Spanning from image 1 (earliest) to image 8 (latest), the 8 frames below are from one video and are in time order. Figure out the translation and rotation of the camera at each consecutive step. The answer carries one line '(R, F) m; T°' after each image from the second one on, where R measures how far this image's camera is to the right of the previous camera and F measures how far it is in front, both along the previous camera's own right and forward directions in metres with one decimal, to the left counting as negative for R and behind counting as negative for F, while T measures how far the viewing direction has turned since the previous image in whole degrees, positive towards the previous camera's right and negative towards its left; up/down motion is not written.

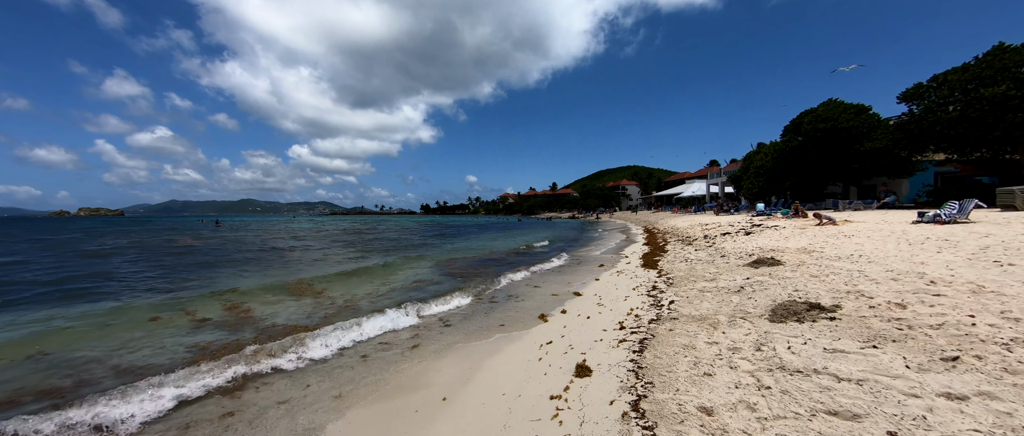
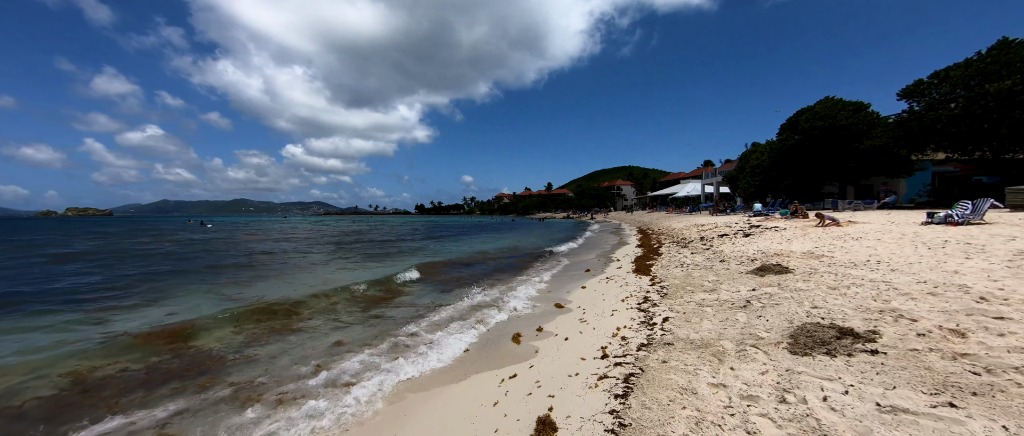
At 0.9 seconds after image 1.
(+0.5, +1.1) m; +1°
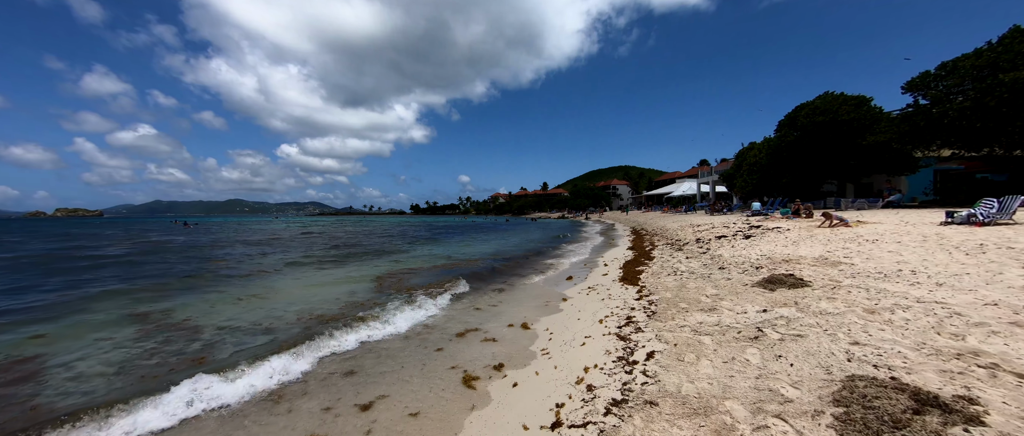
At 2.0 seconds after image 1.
(+0.8, +1.5) m; +1°
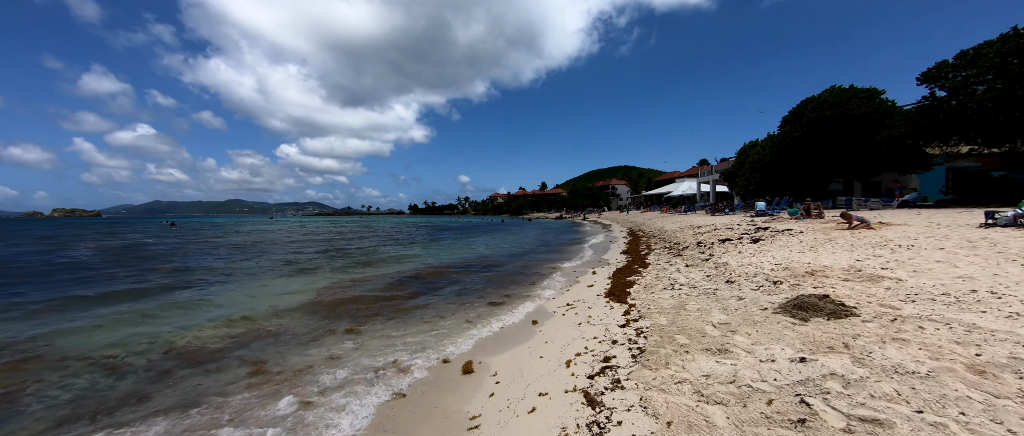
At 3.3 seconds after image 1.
(+0.9, +1.7) m; 0°
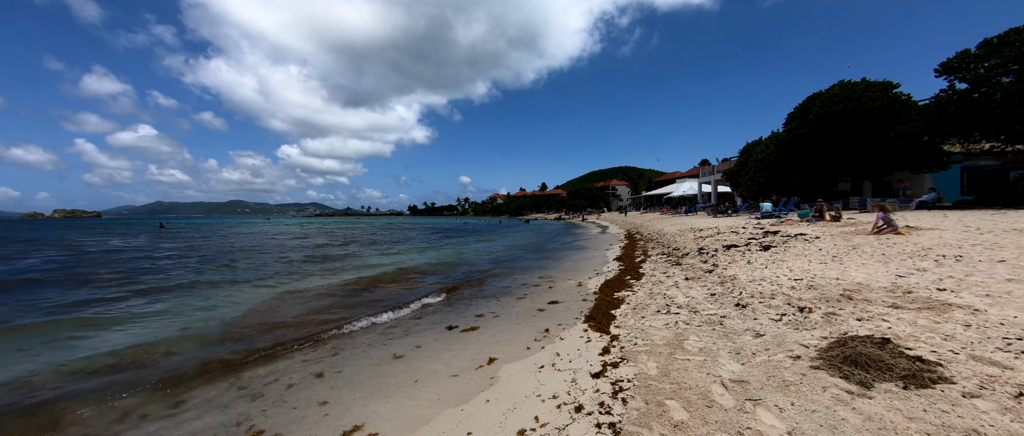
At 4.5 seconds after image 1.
(+0.8, +1.6) m; 0°
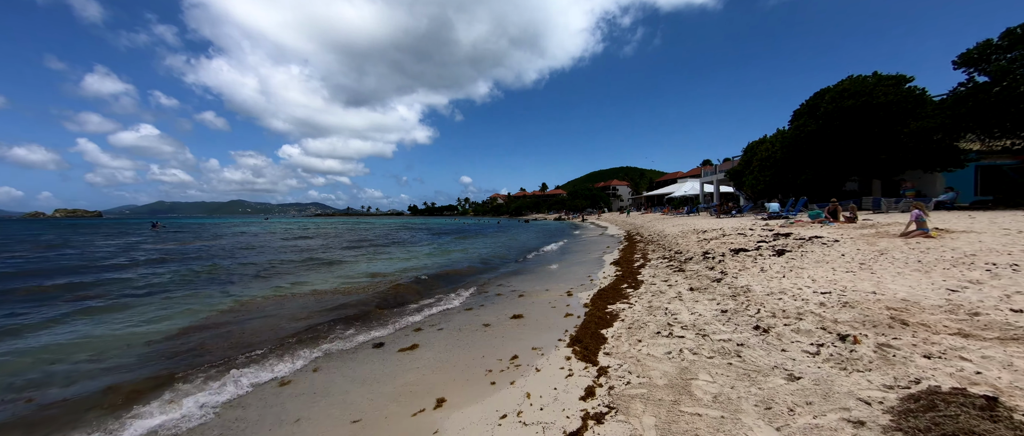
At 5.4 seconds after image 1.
(+0.5, +1.1) m; 0°
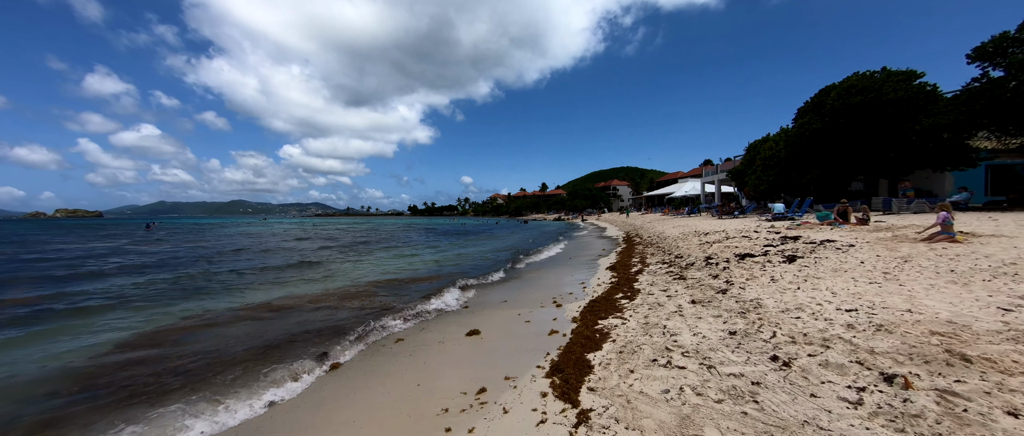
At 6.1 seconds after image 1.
(+0.4, +0.9) m; 0°
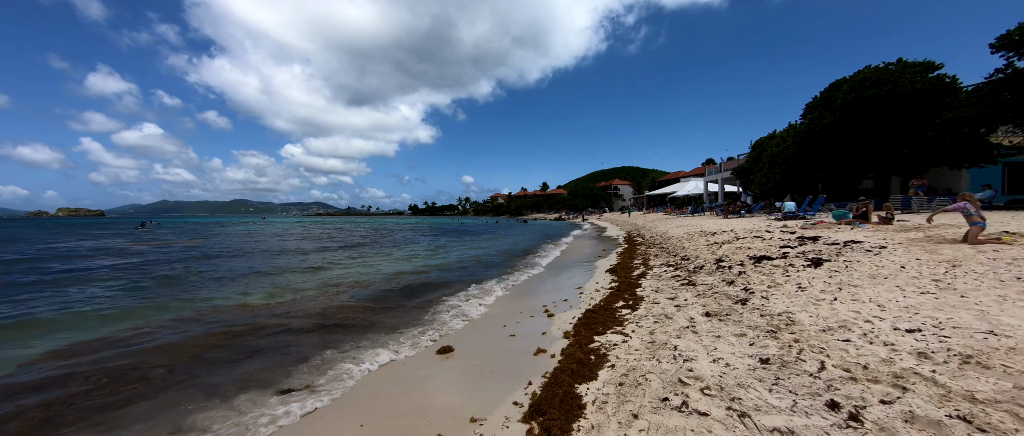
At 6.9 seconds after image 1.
(+0.3, +1.1) m; 0°
